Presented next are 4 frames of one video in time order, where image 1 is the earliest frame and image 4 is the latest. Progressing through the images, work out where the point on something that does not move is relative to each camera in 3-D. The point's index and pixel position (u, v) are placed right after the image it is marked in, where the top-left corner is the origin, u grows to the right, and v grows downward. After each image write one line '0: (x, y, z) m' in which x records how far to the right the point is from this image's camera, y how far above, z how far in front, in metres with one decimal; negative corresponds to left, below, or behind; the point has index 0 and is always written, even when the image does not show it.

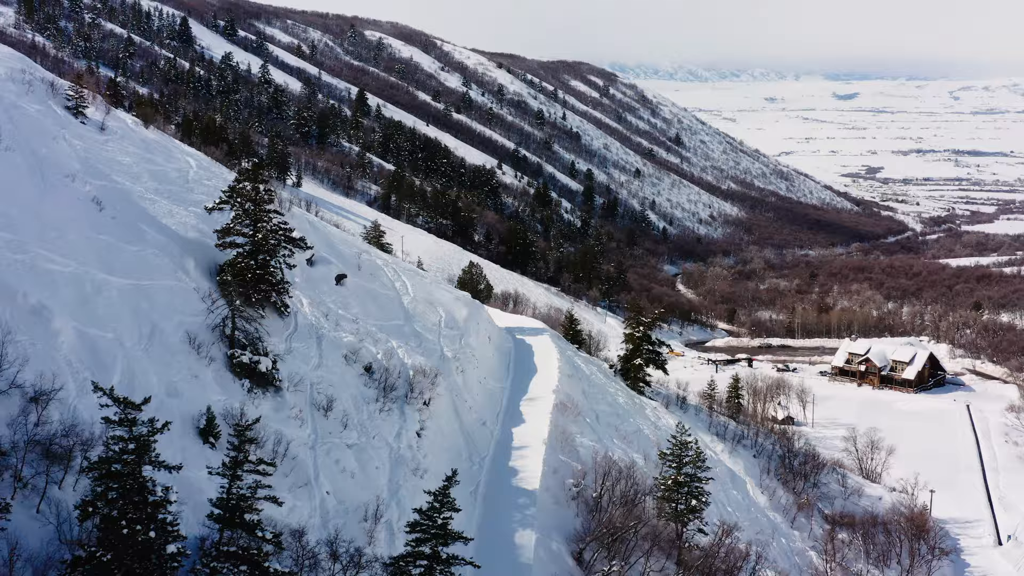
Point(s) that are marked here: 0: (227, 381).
0: (-5.3, -1.7, +19.9) m
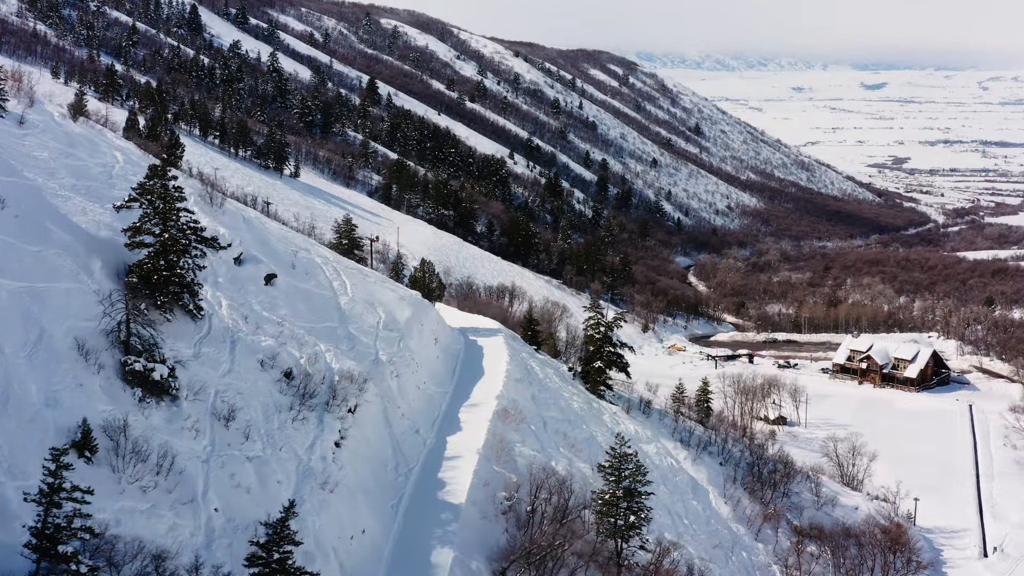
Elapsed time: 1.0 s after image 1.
0: (-6.9, -1.8, +18.8) m
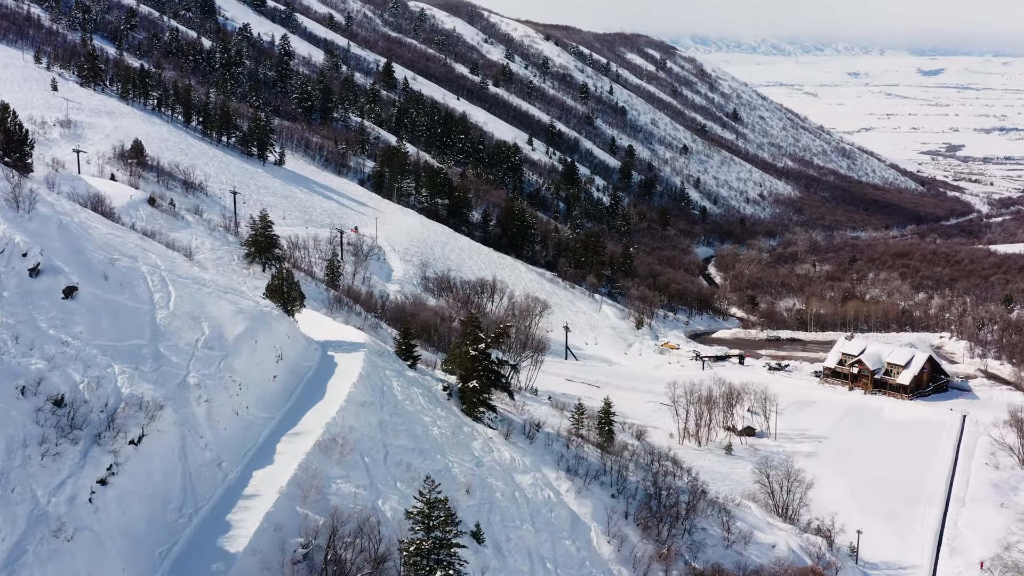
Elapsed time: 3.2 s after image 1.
0: (-10.9, -2.1, +16.3) m
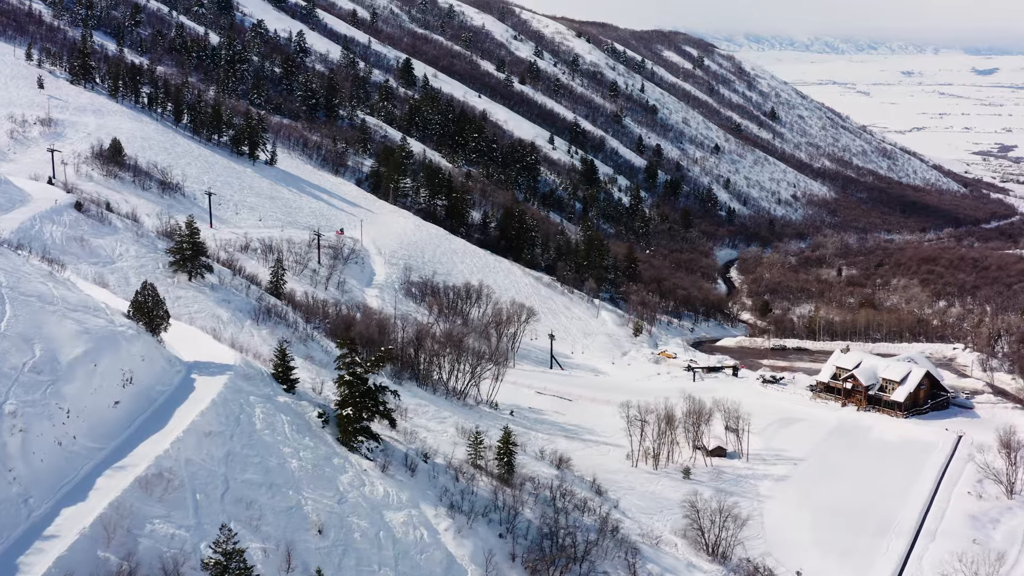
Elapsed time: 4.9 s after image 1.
0: (-14.3, -2.5, +14.8) m
